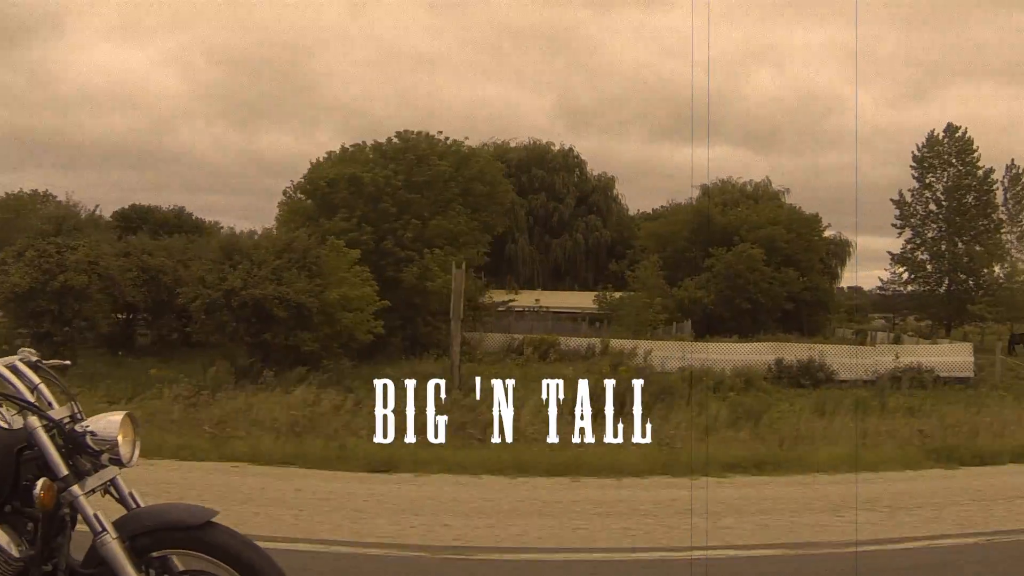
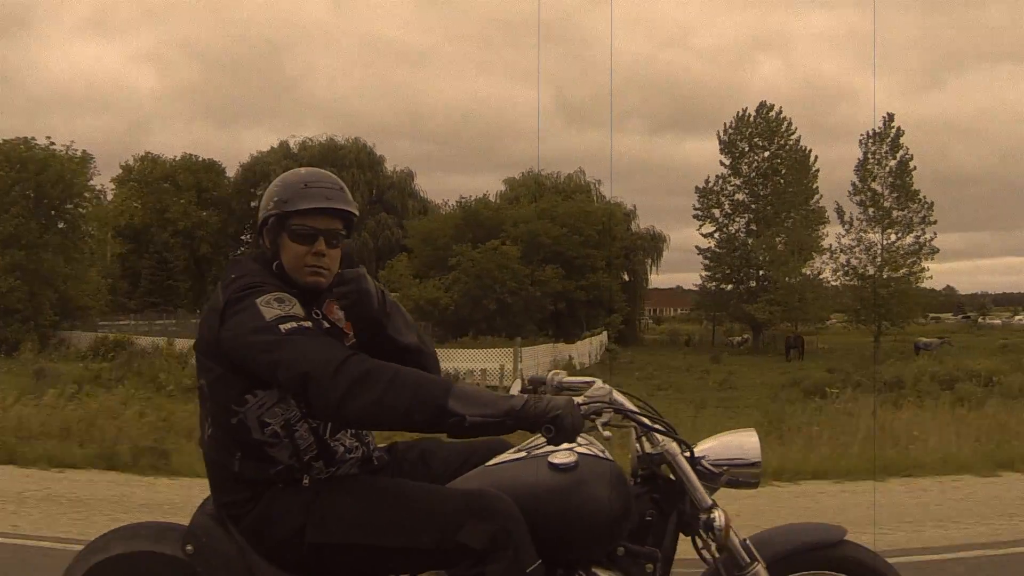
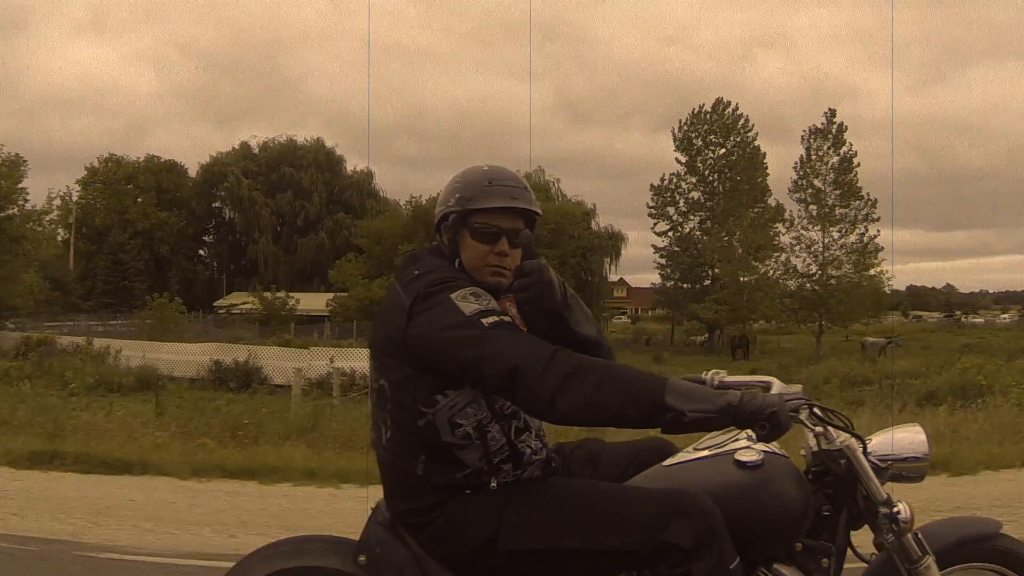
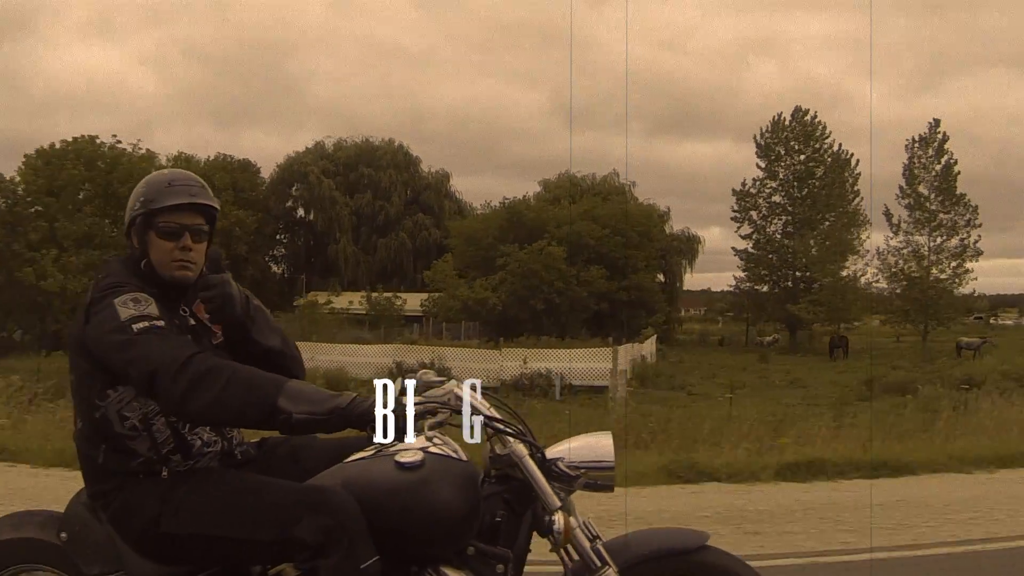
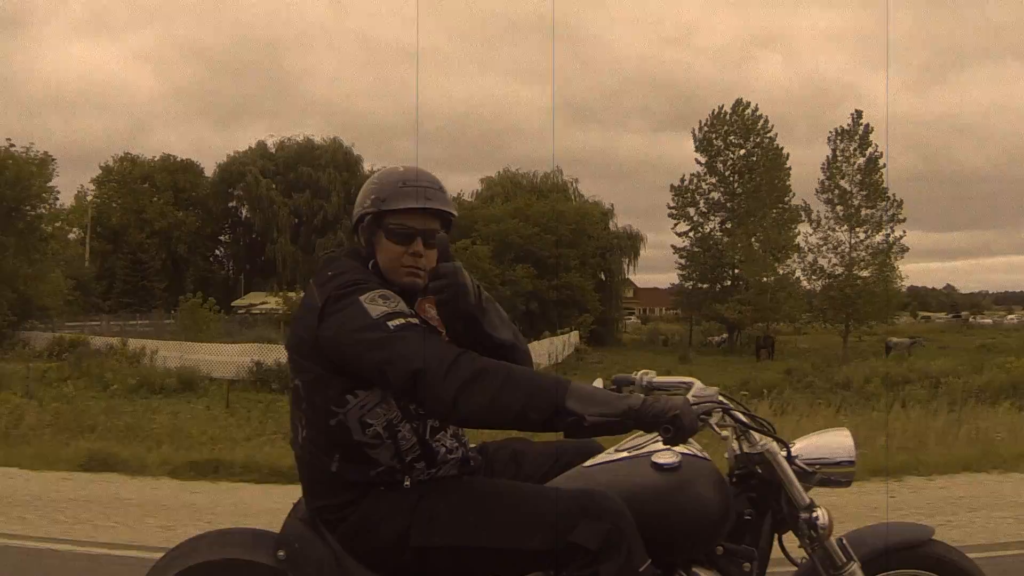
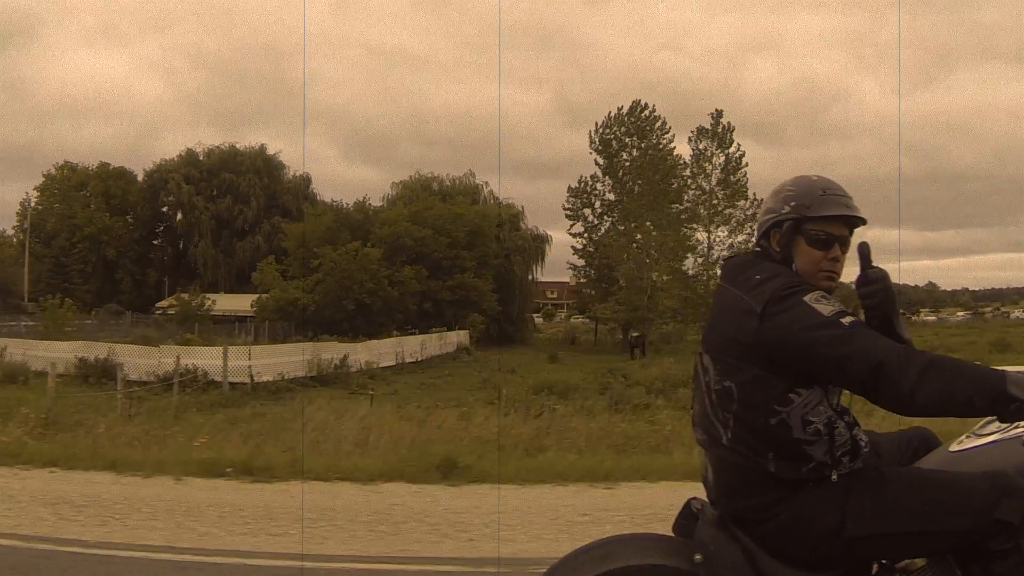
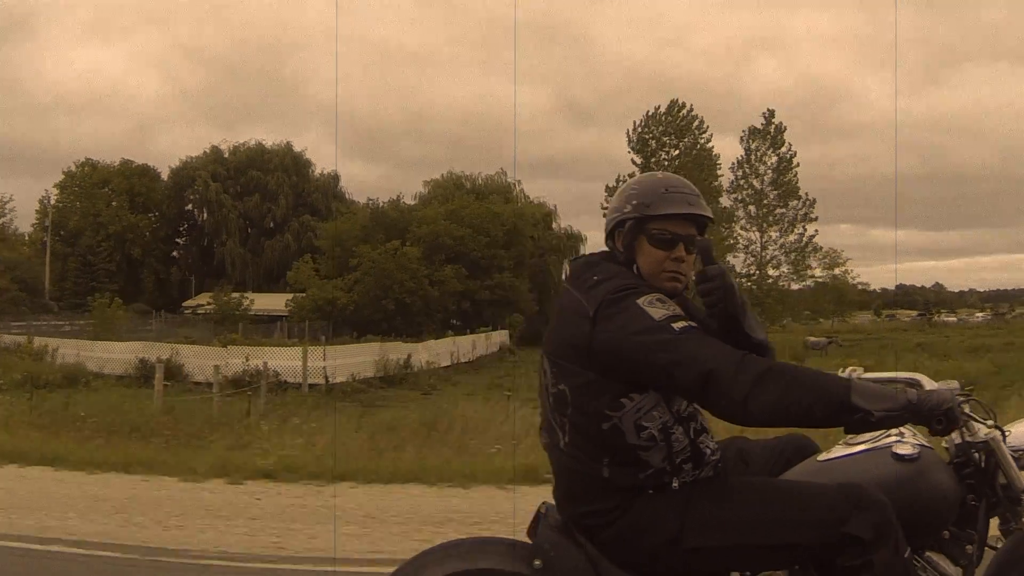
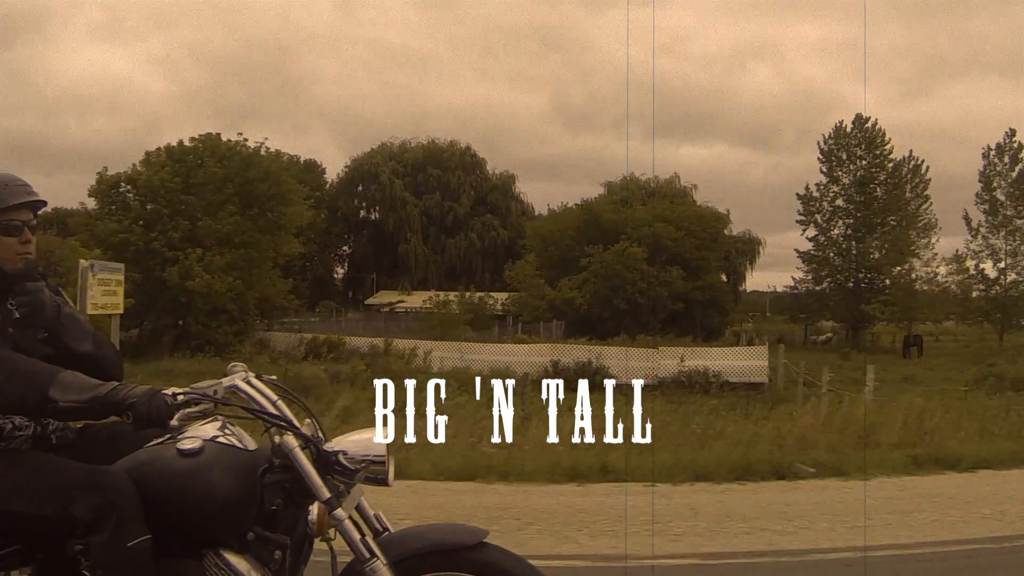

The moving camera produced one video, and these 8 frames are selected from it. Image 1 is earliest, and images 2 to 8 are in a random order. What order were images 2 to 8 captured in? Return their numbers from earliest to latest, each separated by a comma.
8, 4, 2, 5, 3, 7, 6
